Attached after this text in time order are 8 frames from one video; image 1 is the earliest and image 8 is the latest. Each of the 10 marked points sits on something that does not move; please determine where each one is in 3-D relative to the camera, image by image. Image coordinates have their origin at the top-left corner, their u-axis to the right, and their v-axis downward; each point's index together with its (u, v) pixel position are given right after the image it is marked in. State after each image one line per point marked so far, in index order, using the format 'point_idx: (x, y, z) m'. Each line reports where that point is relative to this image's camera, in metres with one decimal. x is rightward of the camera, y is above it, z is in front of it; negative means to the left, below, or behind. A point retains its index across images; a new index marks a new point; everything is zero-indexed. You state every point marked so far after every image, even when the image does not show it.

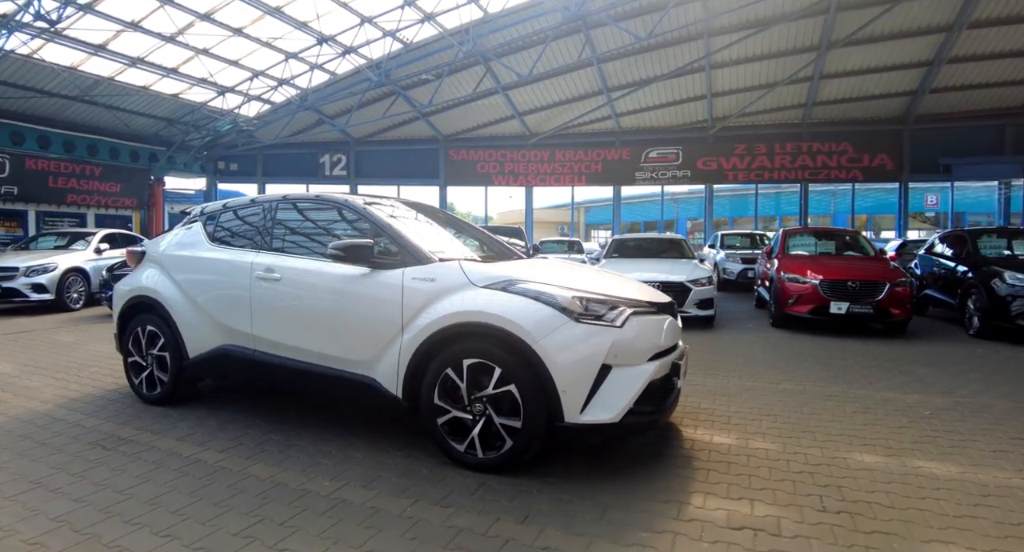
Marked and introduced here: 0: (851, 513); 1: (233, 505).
0: (+1.8, -1.2, +2.8) m
1: (-1.5, -1.2, +2.8) m
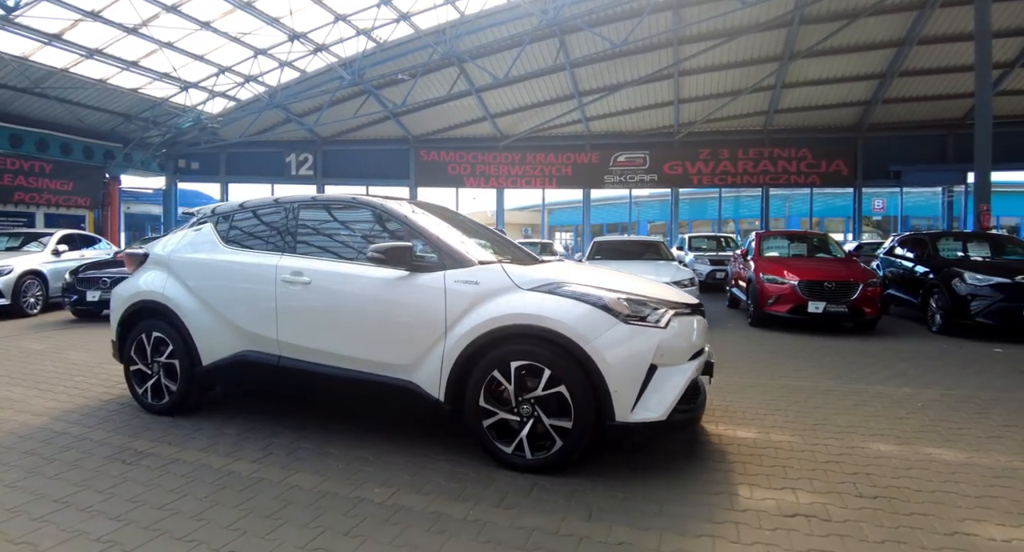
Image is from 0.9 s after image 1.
0: (+2.1, -1.2, +3.0) m
1: (-1.1, -1.2, +2.8) m
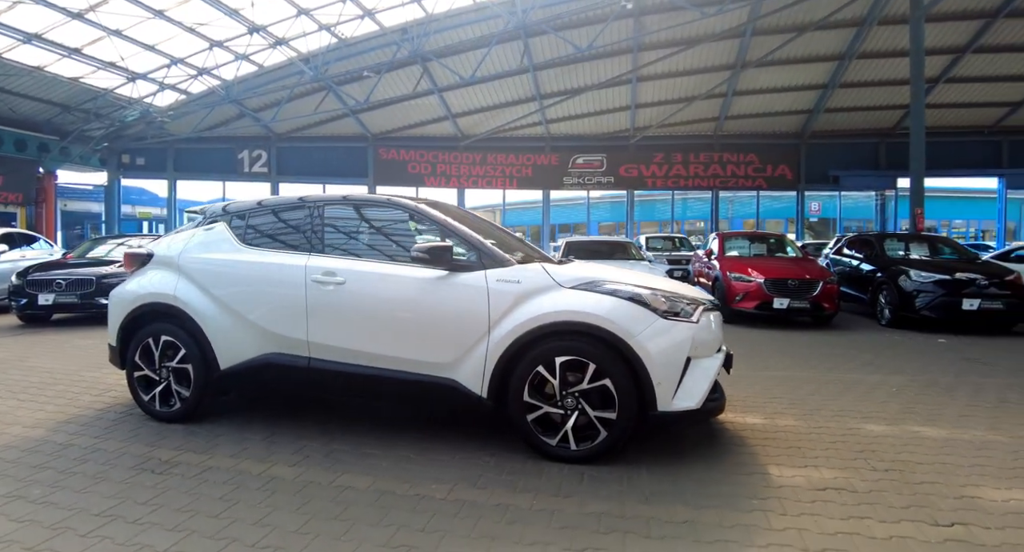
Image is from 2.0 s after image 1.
0: (+2.4, -1.2, +3.4) m
1: (-0.8, -1.2, +2.8) m
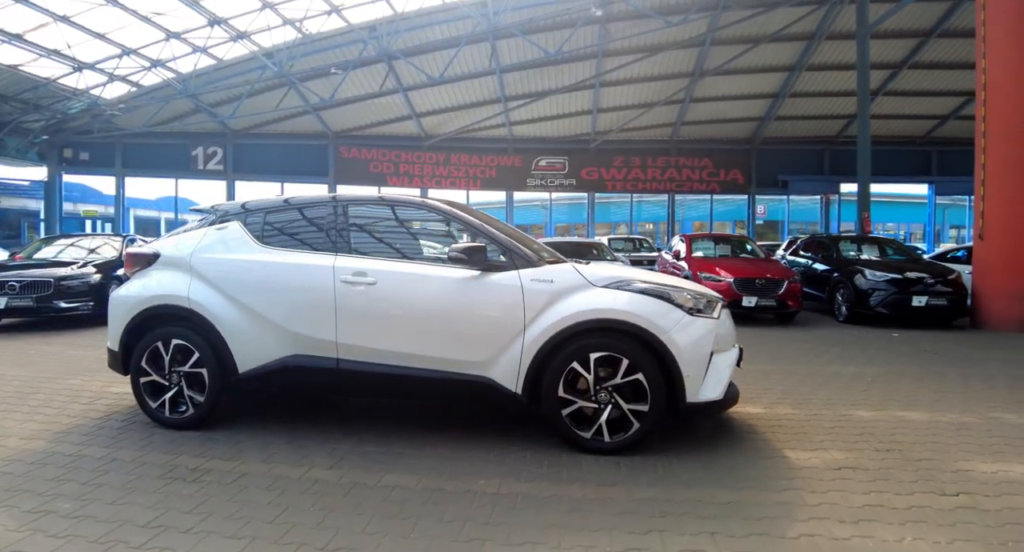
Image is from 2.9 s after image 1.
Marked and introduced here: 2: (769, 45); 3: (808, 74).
0: (+2.6, -1.2, +3.7) m
1: (-0.5, -1.2, +2.8) m
2: (+6.7, +6.0, +14.1) m
3: (+8.5, +5.8, +15.4) m
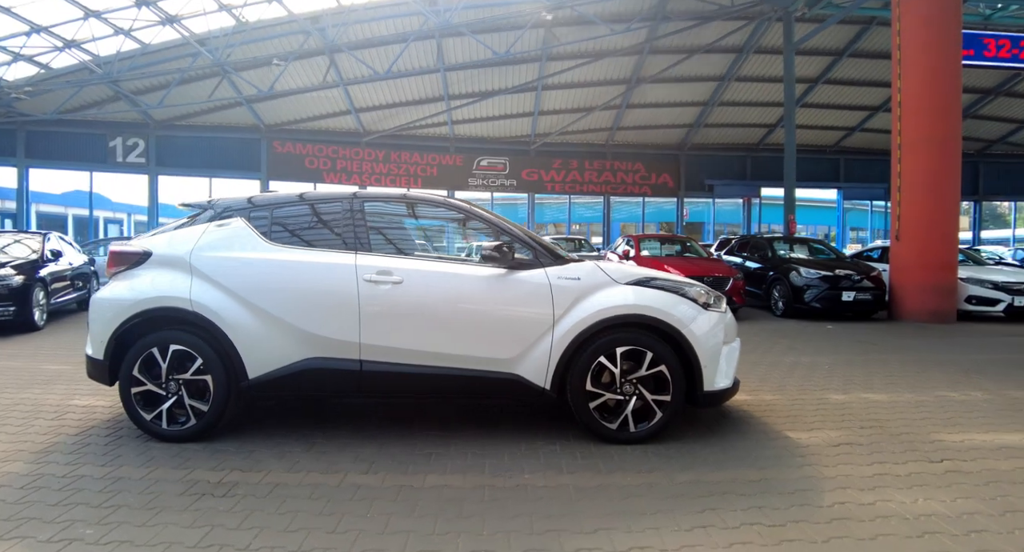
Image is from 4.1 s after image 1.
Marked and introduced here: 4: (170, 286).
0: (+2.8, -1.2, +4.1) m
1: (-0.2, -1.2, +2.8) m
2: (+5.2, +6.1, +15.0) m
3: (+6.8, +5.9, +16.6) m
4: (-2.3, -0.1, +3.7) m
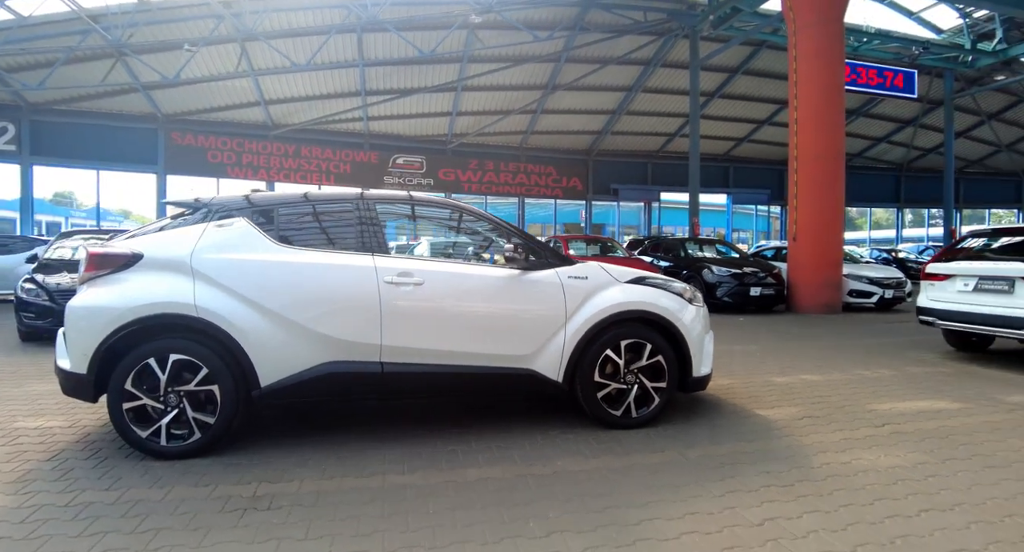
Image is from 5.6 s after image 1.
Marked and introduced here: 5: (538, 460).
0: (+2.8, -1.1, +4.9) m
1: (+0.1, -1.2, +3.0) m
2: (+3.0, +6.2, +16.0) m
3: (+4.3, +5.9, +17.8) m
4: (-2.2, -0.1, +3.4) m
5: (+0.2, -1.2, +3.5) m
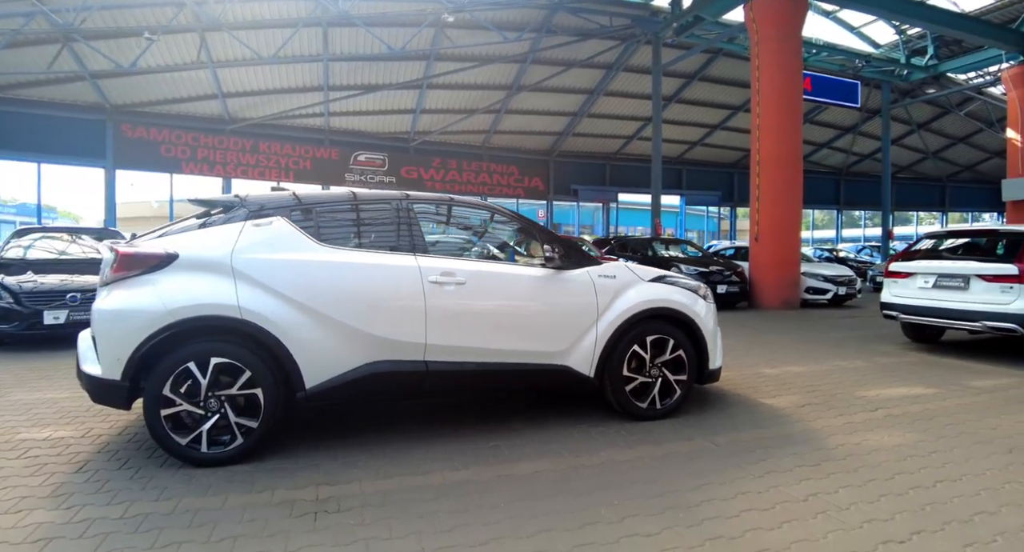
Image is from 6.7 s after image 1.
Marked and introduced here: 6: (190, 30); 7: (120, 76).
0: (+2.9, -1.1, +5.2) m
1: (+0.4, -1.2, +3.1) m
2: (+2.0, +6.2, +16.3) m
3: (+3.1, +6.0, +18.3) m
4: (-1.9, -0.1, +3.3) m
5: (+0.4, -1.2, +3.7) m
6: (-7.0, +5.4, +11.9) m
7: (-9.5, +4.8, +13.1) m
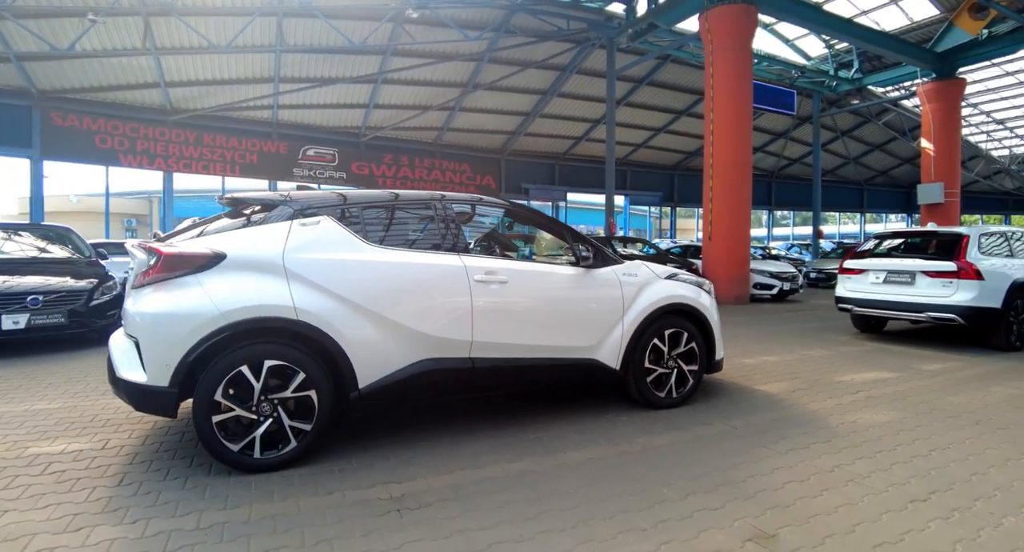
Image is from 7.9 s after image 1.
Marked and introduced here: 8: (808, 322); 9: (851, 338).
0: (+3.0, -1.1, +5.7) m
1: (+0.8, -1.2, +3.4) m
2: (+0.8, +6.3, +16.6) m
3: (+1.6, +6.1, +18.7) m
4: (-1.5, -0.1, +3.3) m
5: (+0.7, -1.2, +3.9) m
6: (-7.7, +5.4, +11.1) m
7: (-10.3, +4.8, +12.0) m
8: (+5.2, -0.8, +9.6) m
9: (+5.0, -0.9, +8.0) m
